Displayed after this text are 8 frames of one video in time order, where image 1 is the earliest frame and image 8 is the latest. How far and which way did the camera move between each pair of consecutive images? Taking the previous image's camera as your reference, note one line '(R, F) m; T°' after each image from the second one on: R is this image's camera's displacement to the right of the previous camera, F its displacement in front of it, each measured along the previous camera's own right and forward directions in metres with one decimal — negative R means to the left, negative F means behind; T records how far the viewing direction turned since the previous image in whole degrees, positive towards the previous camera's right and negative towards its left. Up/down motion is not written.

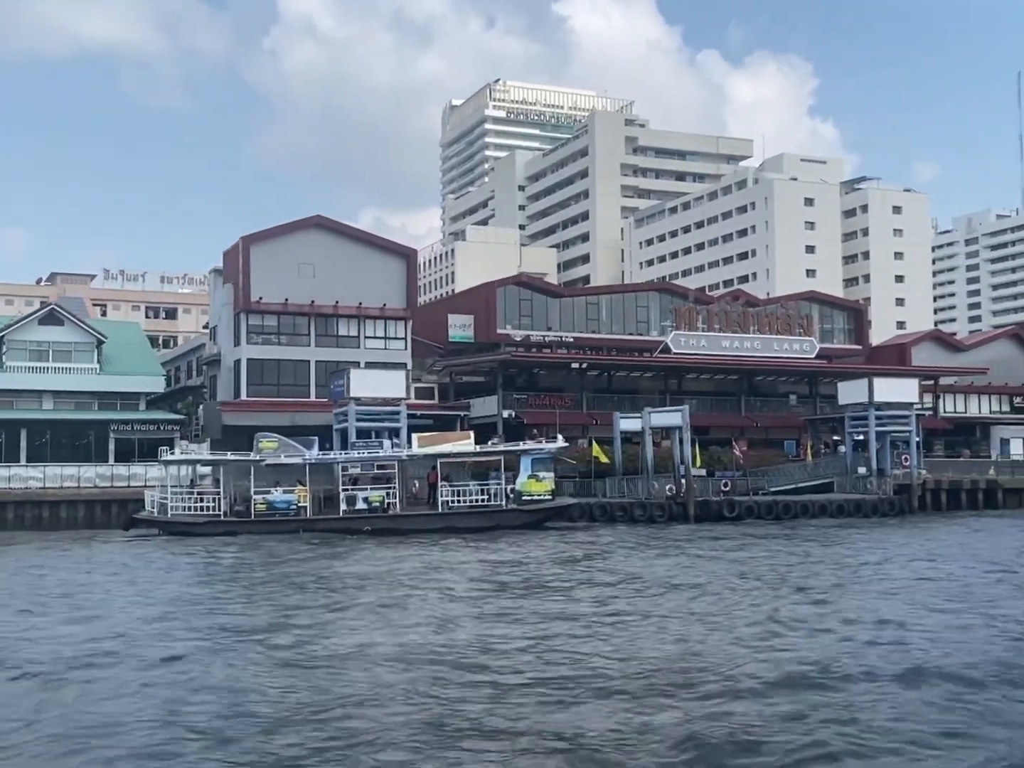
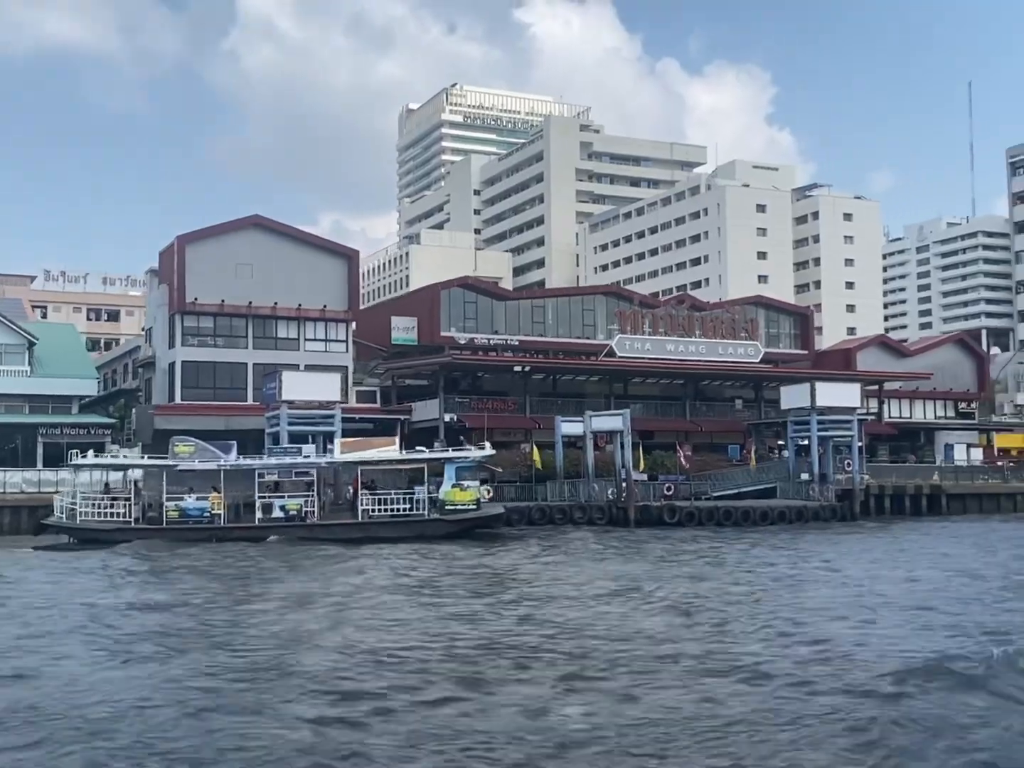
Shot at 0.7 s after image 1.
(+0.7, +0.7) m; +2°
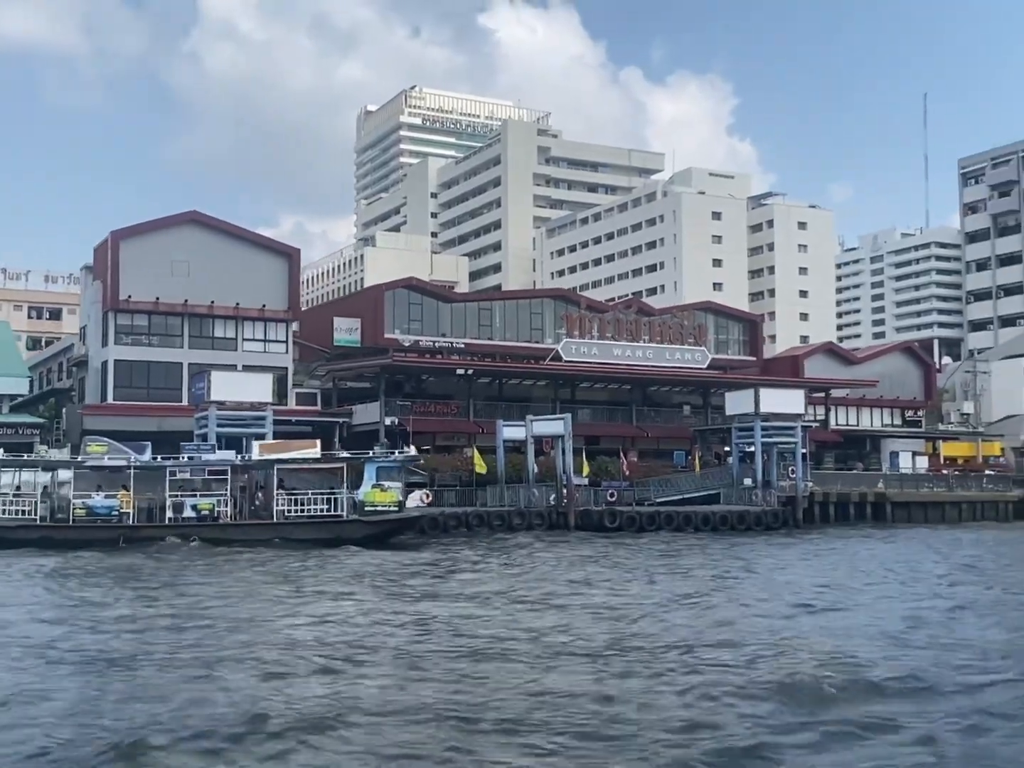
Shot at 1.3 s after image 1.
(+0.7, +0.9) m; +2°
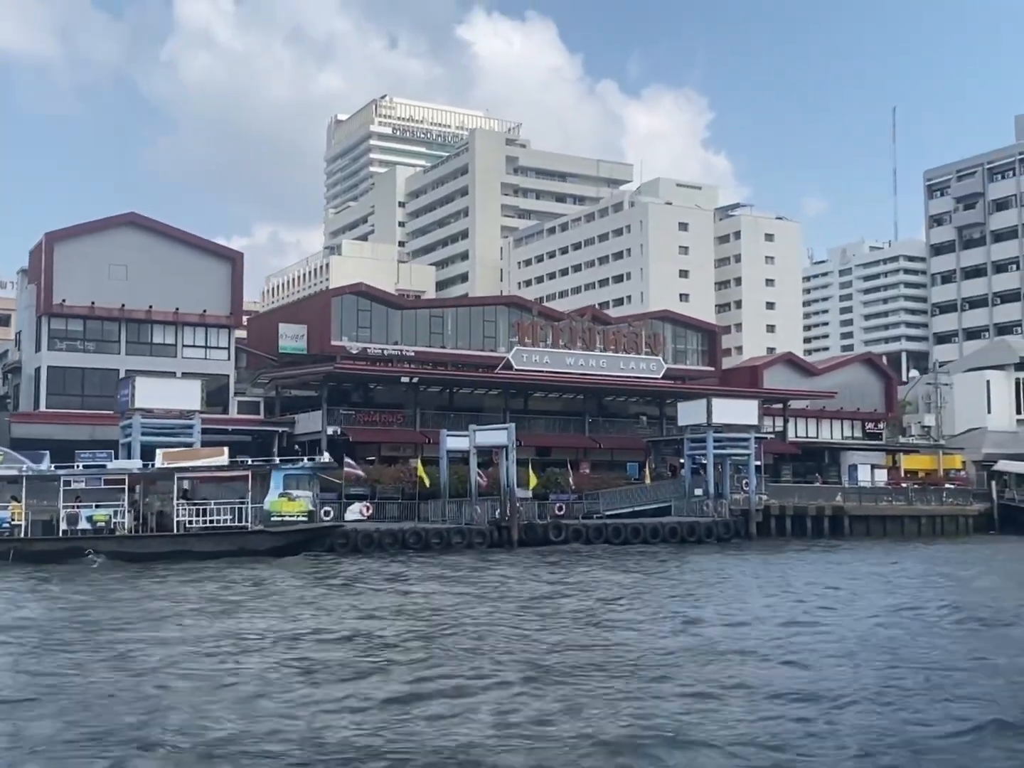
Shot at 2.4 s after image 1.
(+1.1, +1.5) m; +1°
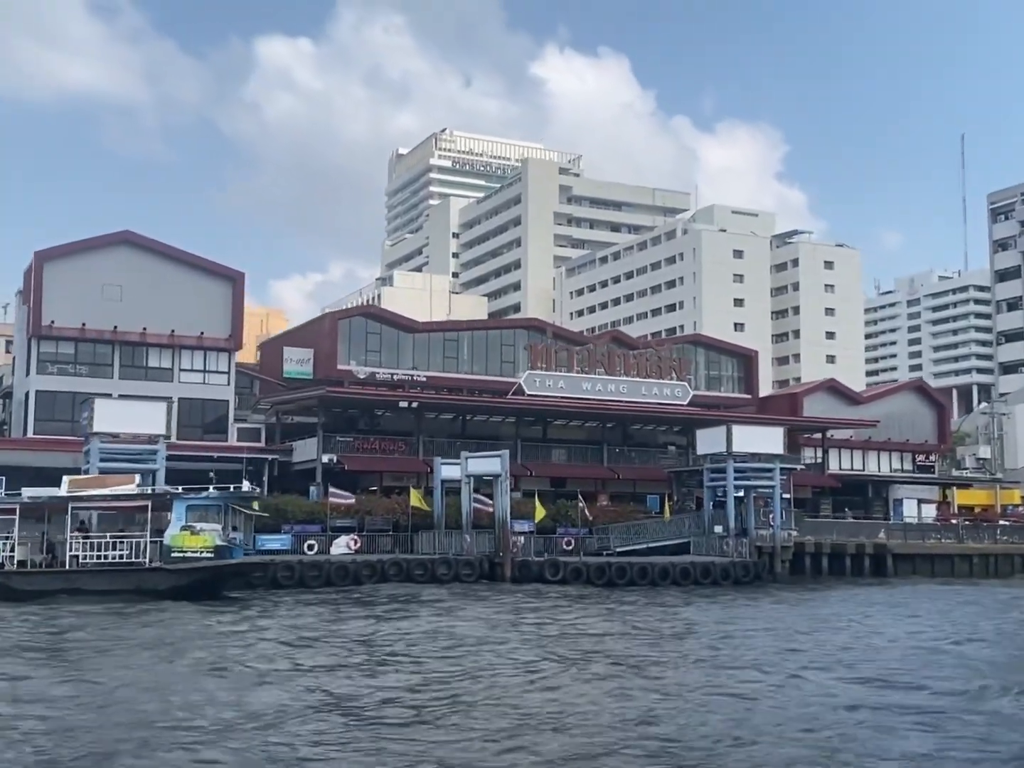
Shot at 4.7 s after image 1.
(+2.3, +3.2) m; -3°
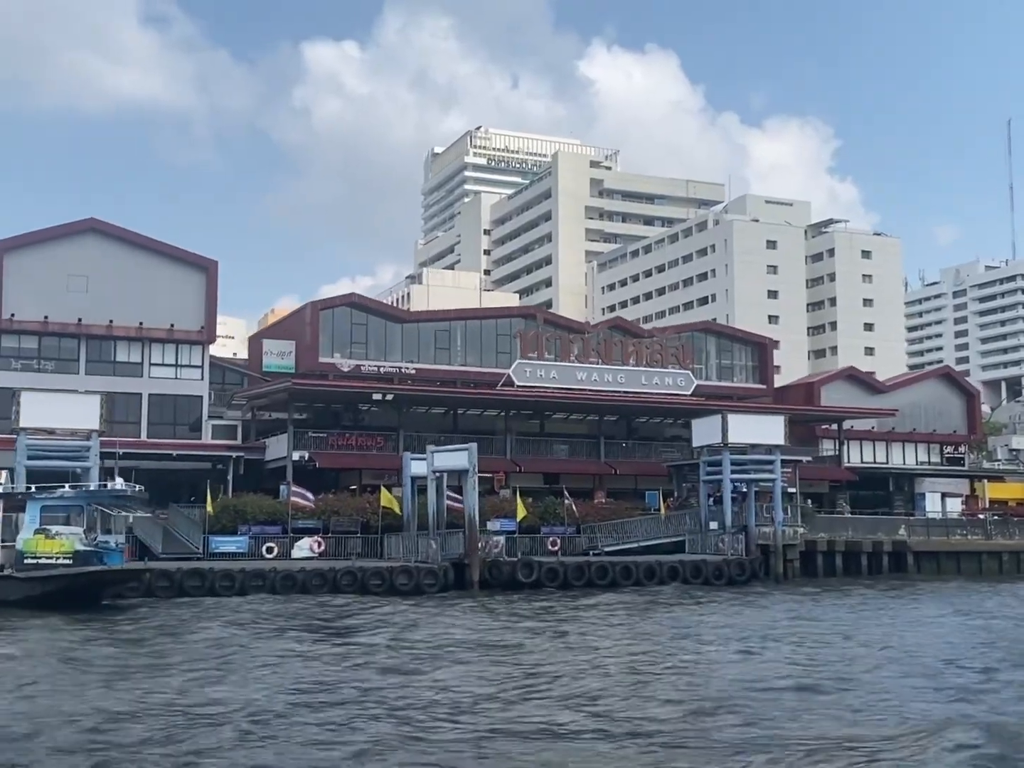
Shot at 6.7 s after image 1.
(+2.3, +3.1) m; -2°
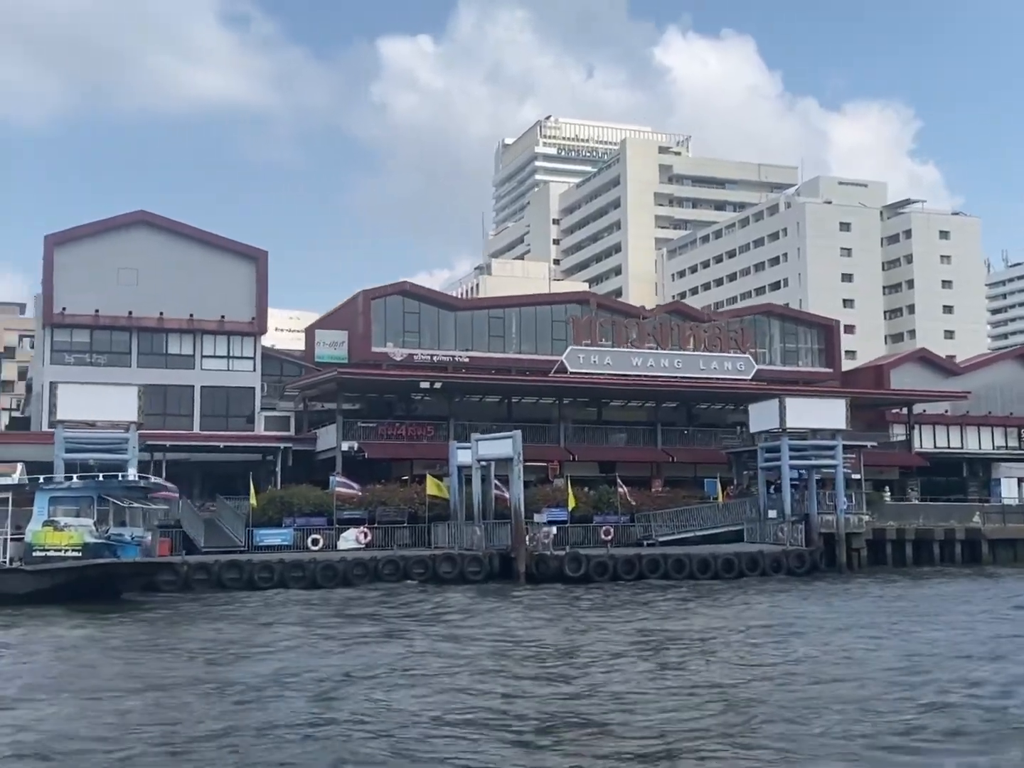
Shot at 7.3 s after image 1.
(+0.9, +1.1) m; -4°
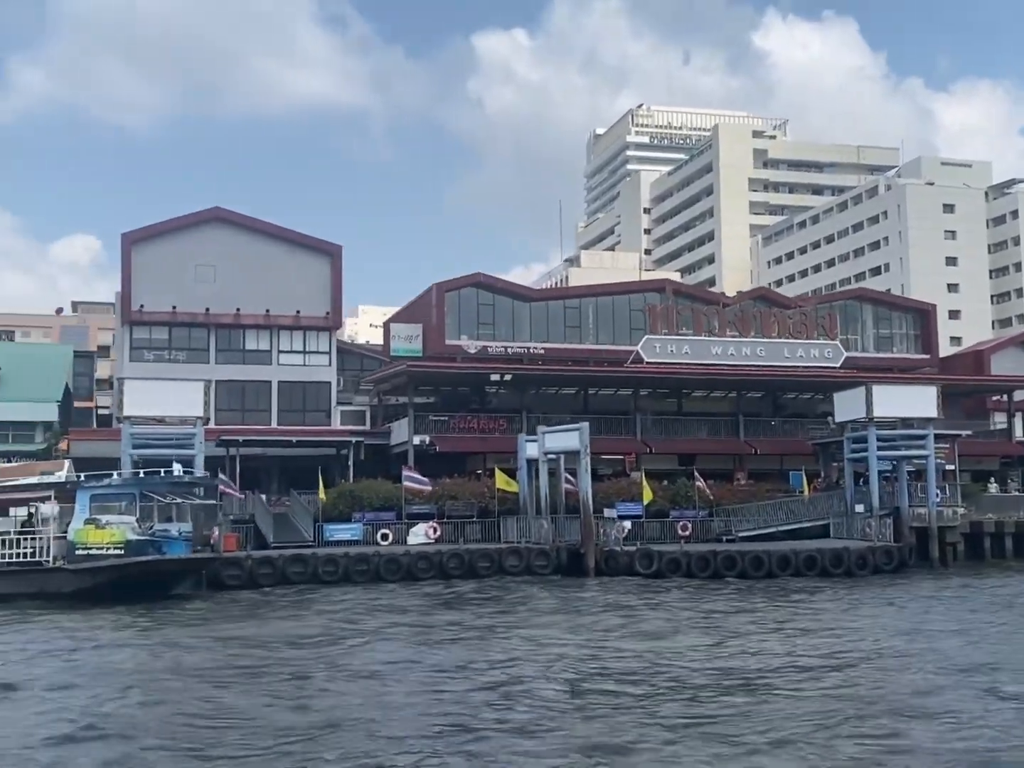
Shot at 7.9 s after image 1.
(+0.8, +1.0) m; -5°
